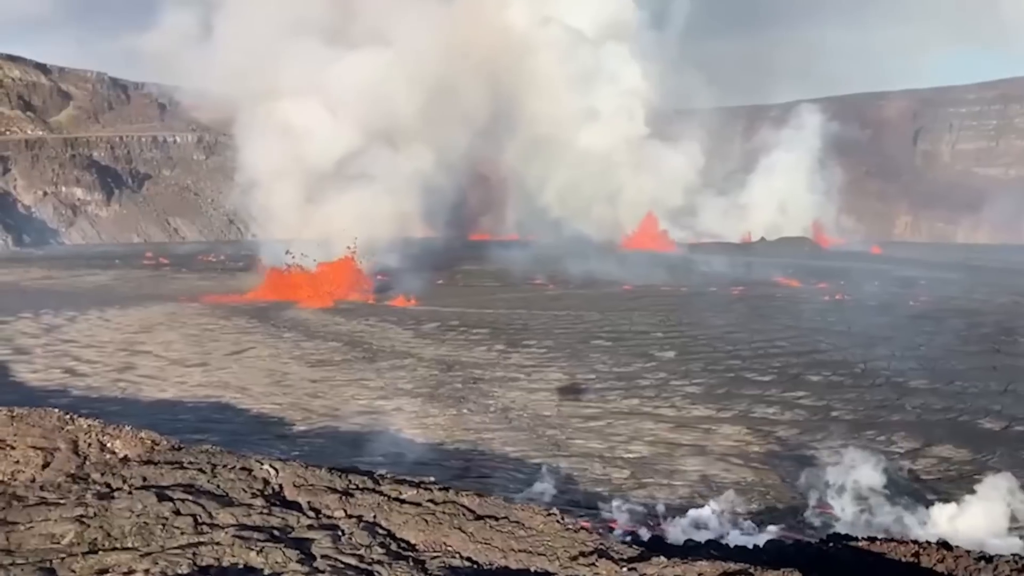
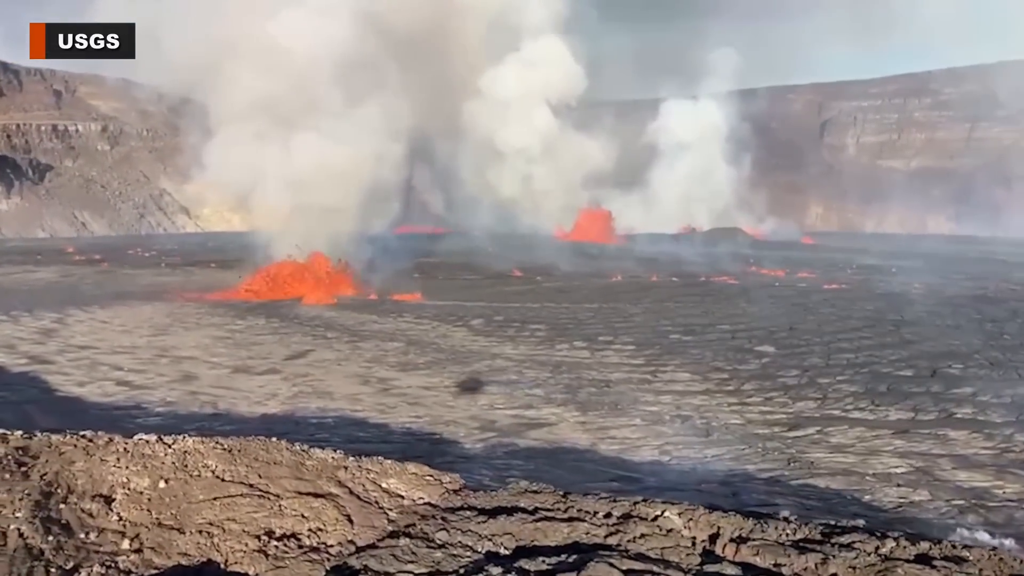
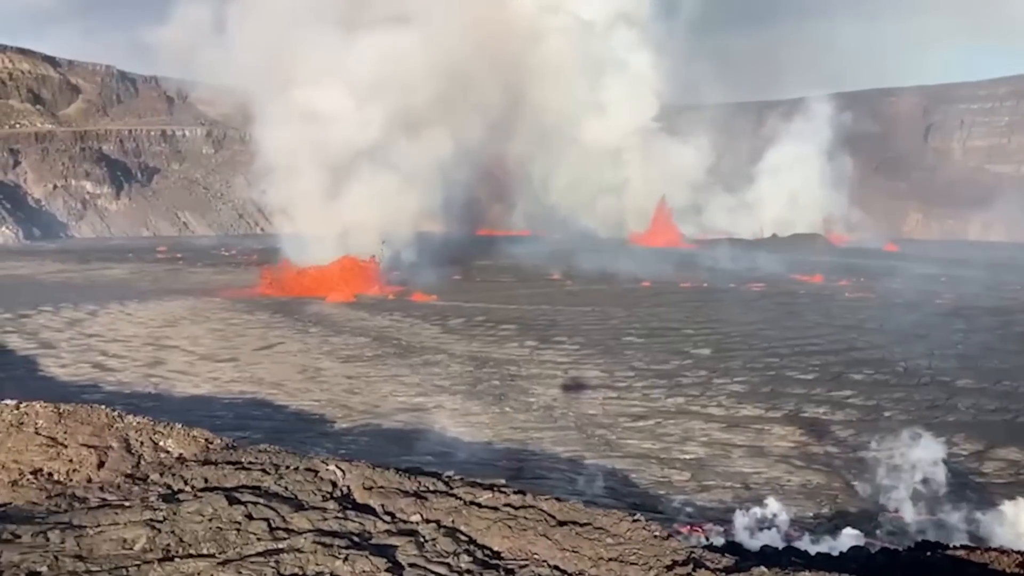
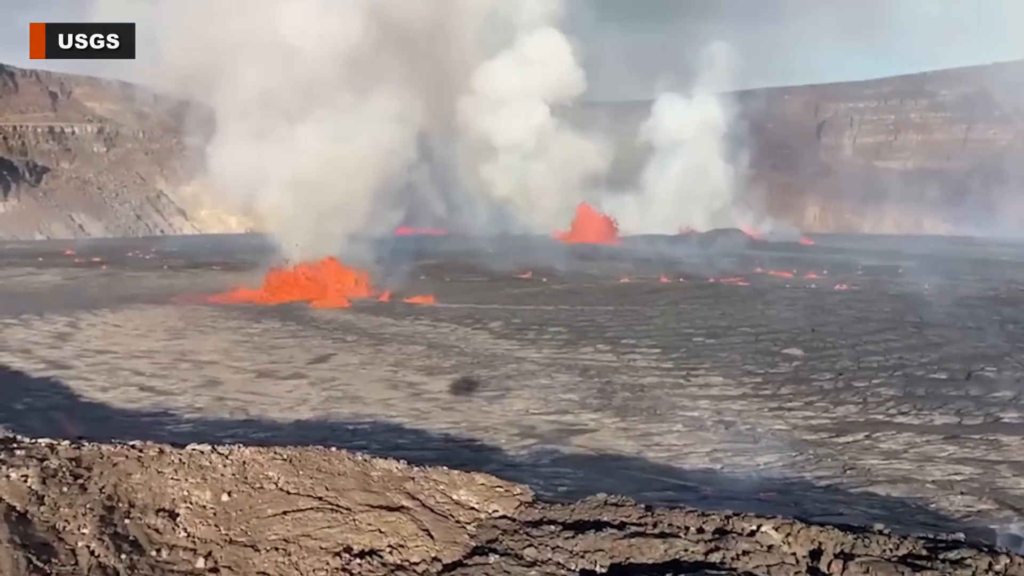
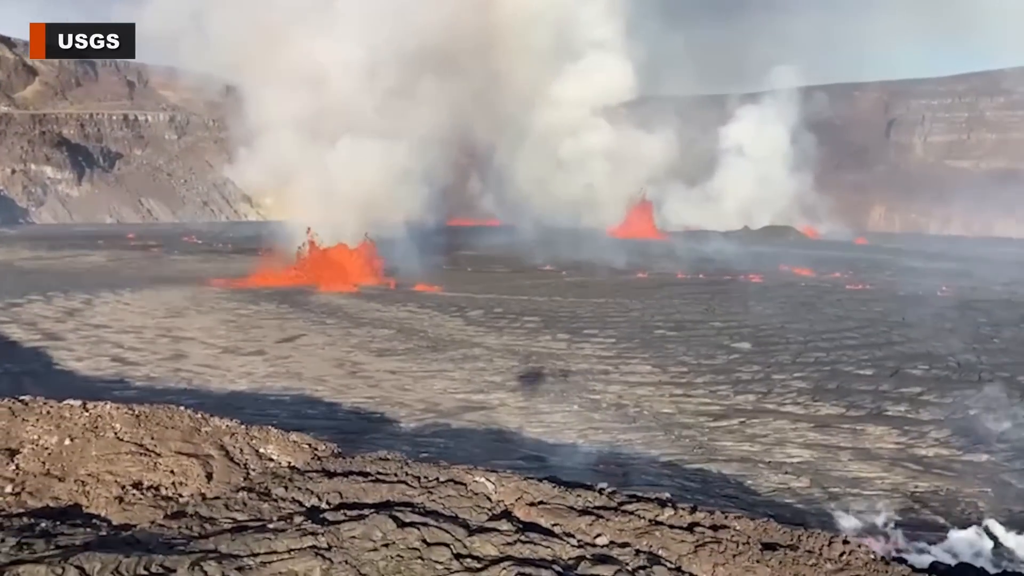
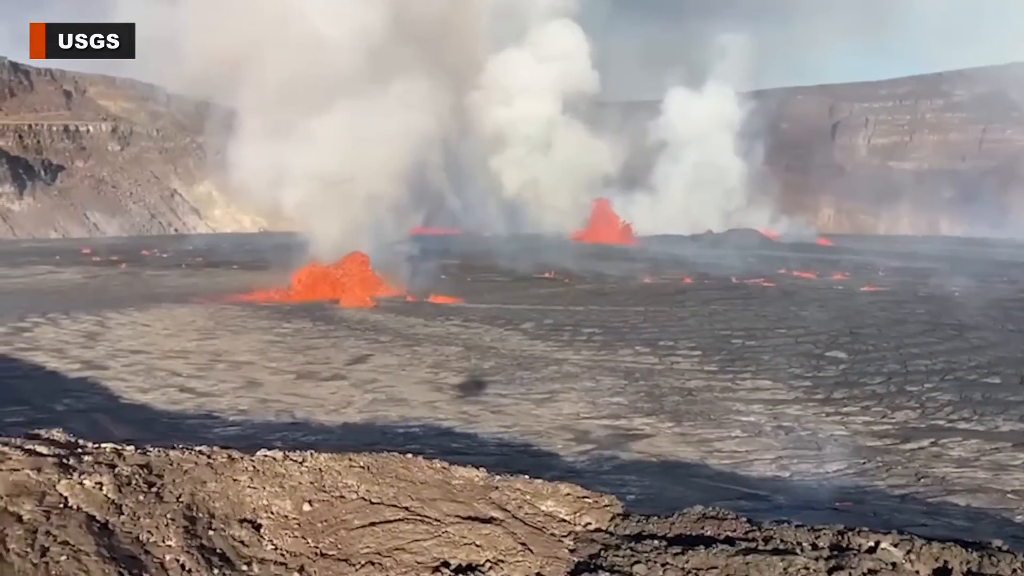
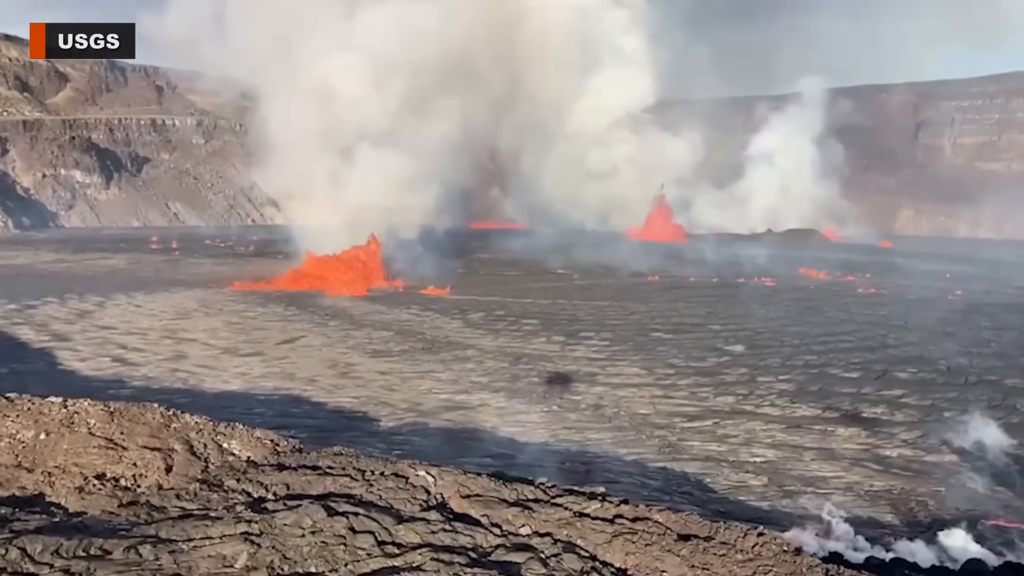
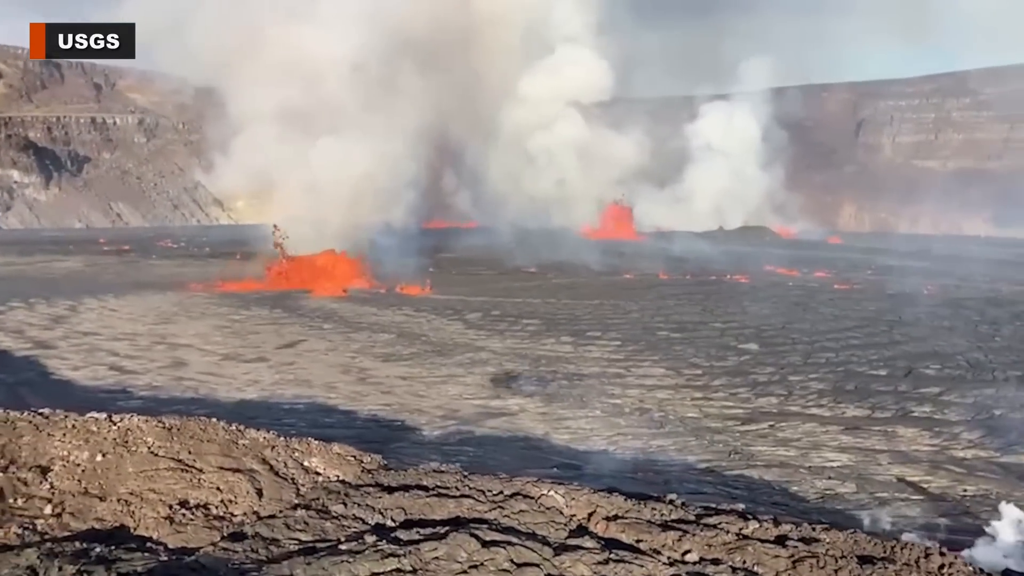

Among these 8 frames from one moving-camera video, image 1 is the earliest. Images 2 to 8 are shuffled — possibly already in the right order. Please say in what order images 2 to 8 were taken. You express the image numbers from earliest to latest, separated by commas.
3, 7, 5, 8, 2, 4, 6
